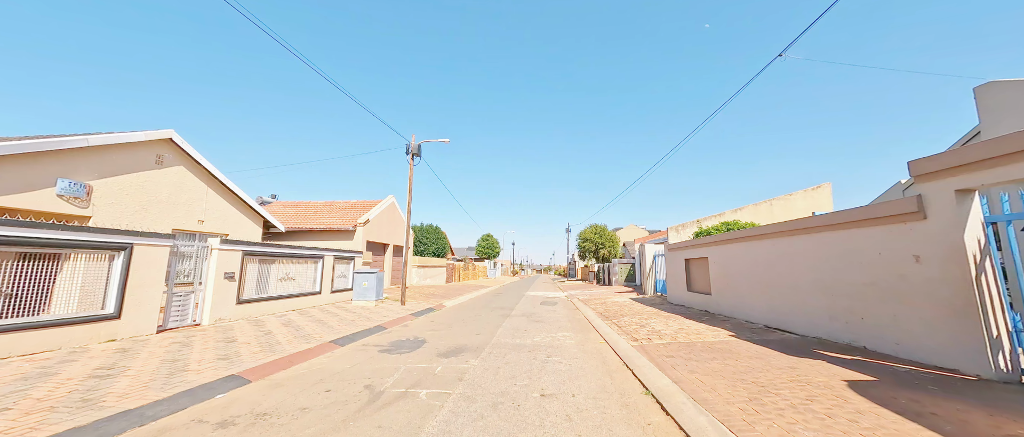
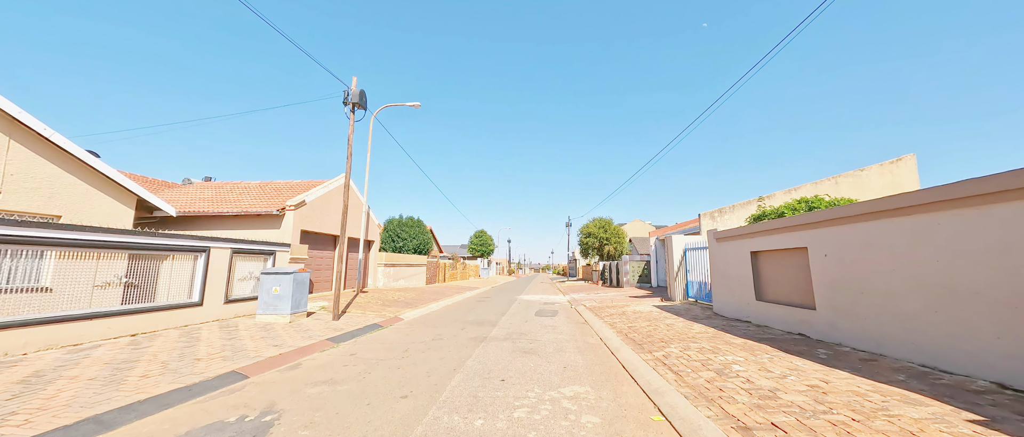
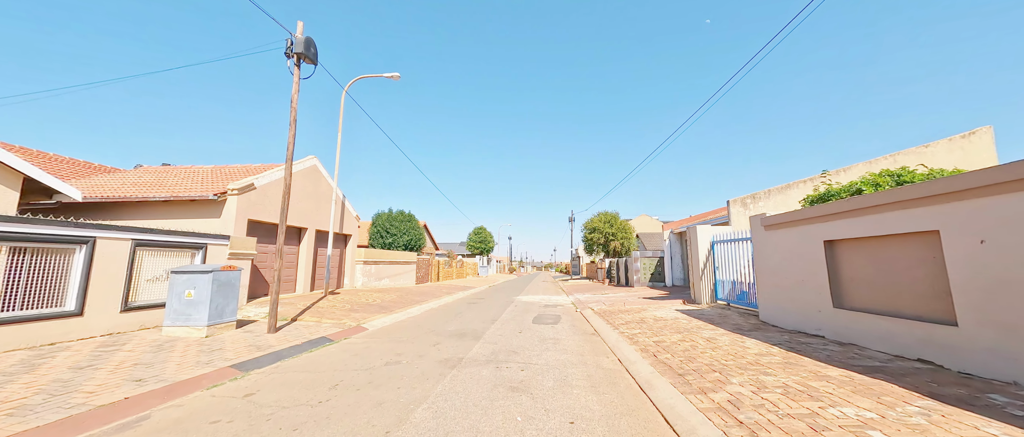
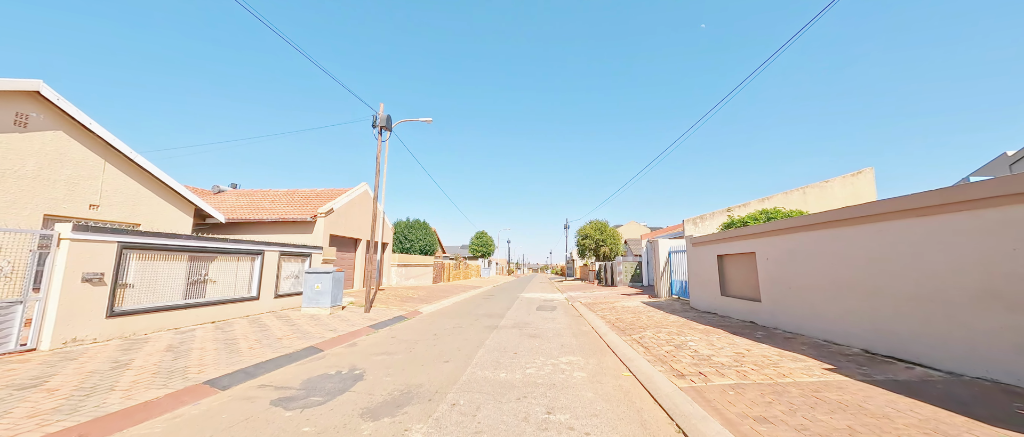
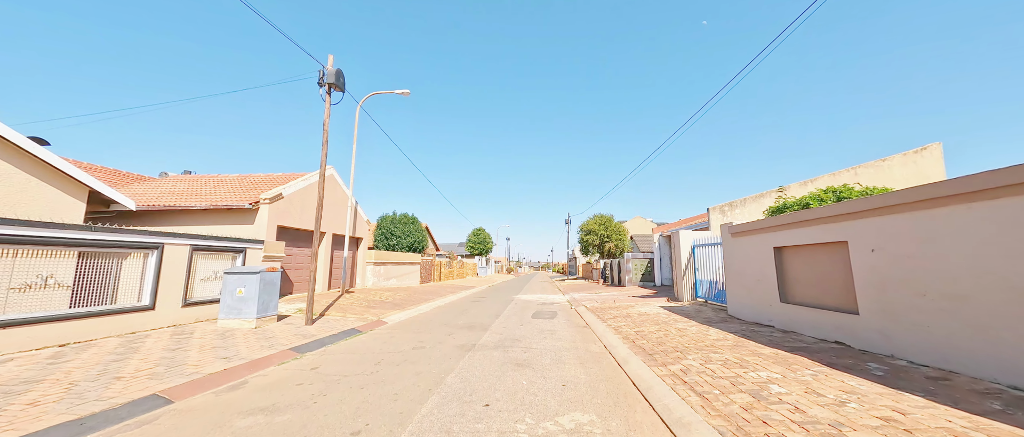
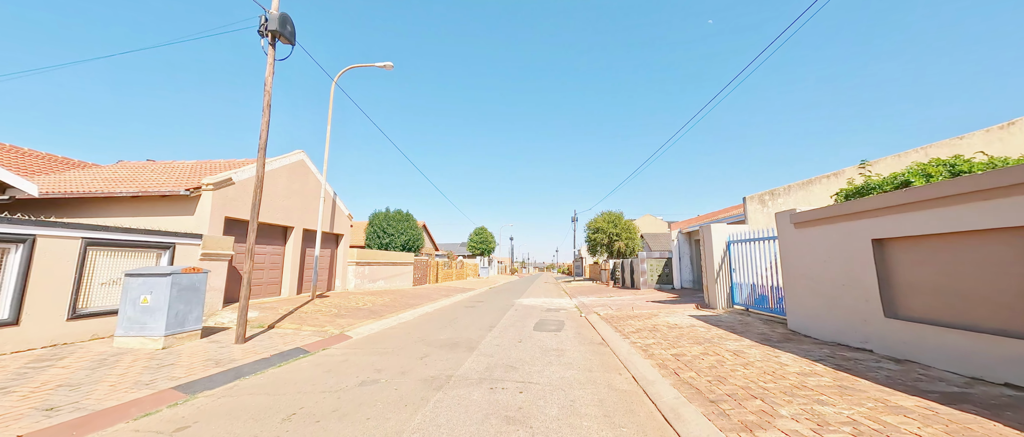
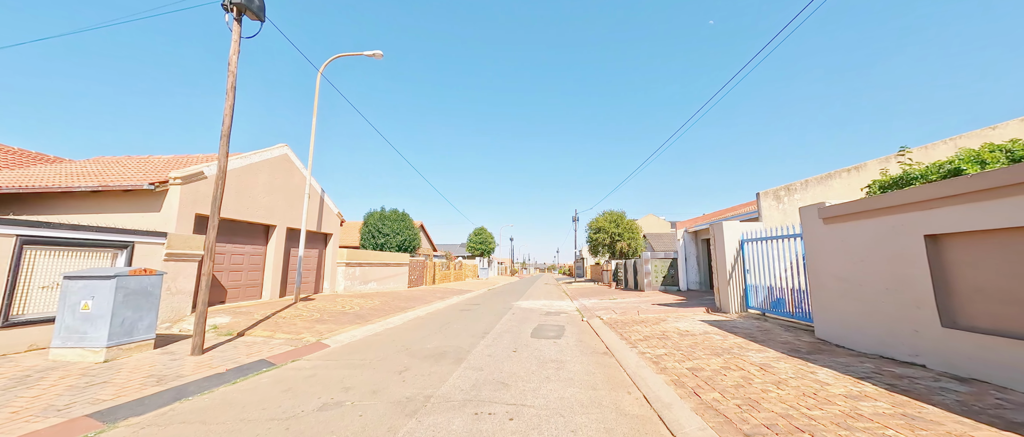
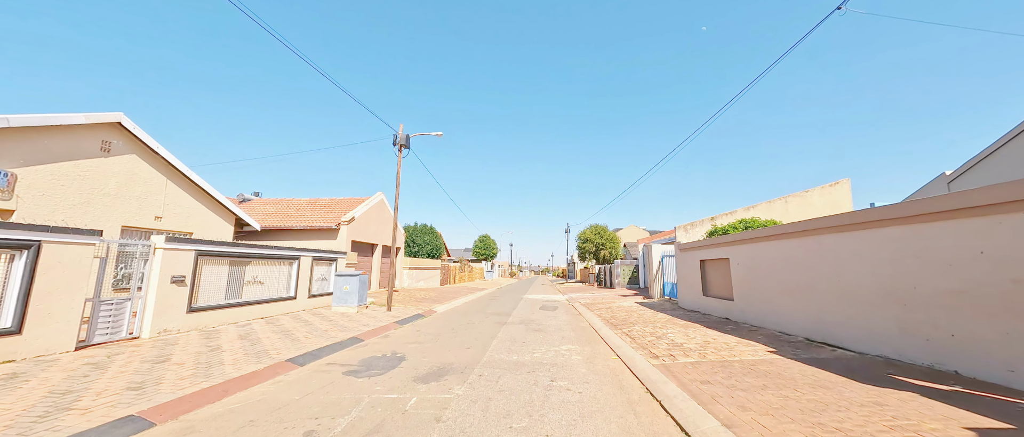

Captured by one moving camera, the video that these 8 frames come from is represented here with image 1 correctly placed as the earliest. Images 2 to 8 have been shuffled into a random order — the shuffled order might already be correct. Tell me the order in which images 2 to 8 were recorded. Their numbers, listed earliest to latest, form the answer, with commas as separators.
8, 4, 2, 5, 3, 6, 7
